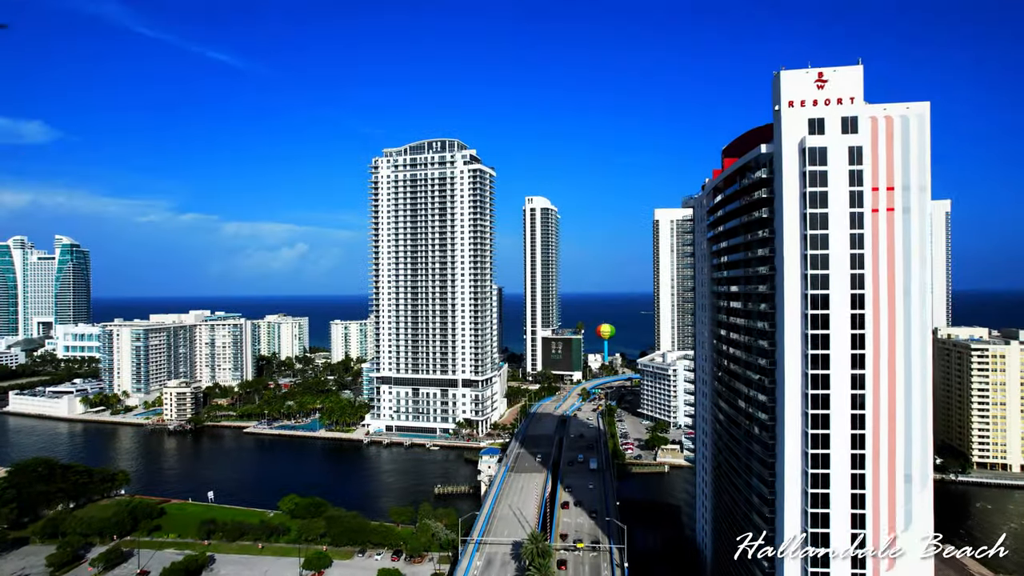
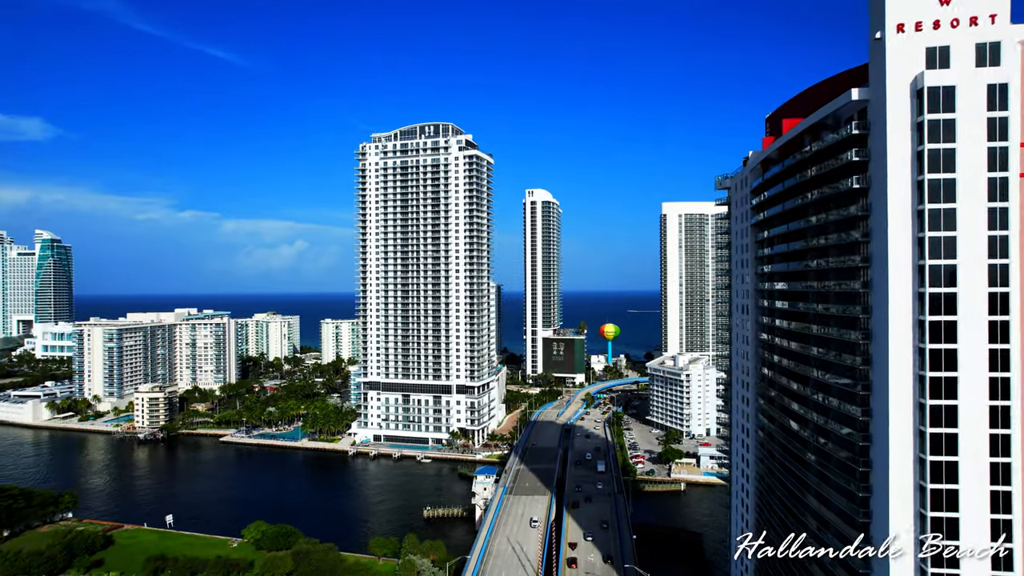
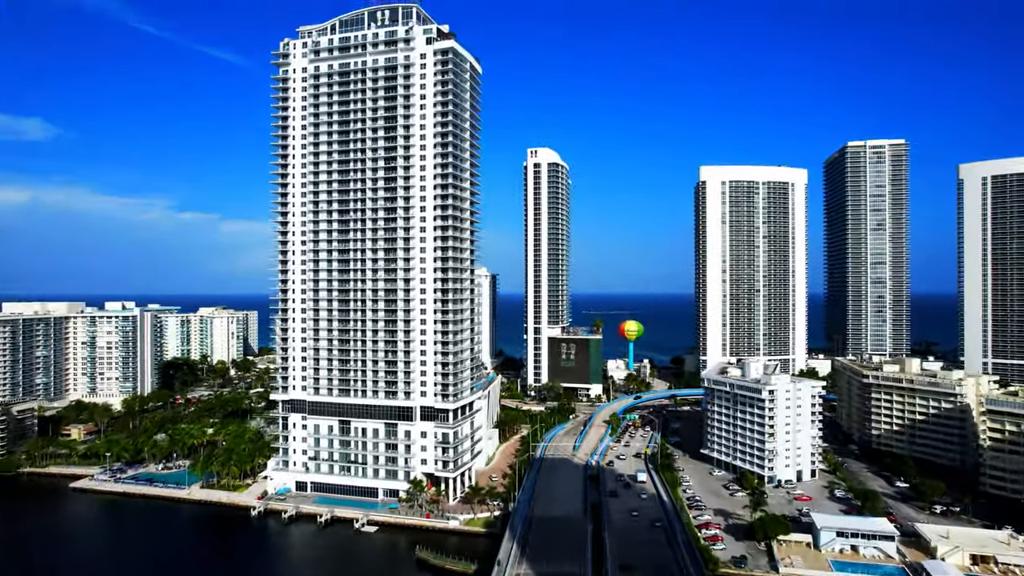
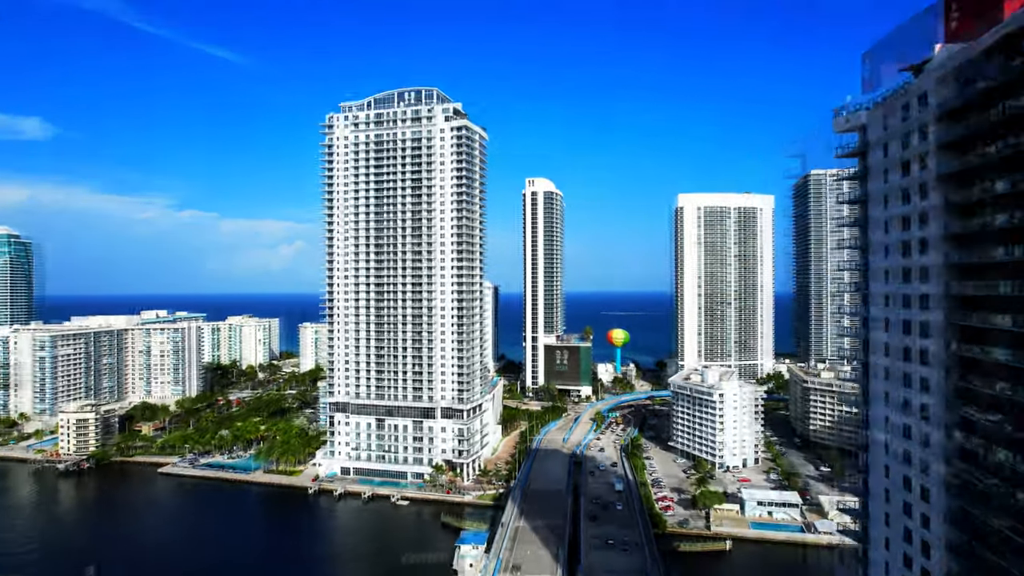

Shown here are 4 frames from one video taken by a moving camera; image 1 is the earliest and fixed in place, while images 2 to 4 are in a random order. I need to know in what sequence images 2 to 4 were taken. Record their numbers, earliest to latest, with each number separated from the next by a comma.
2, 4, 3
